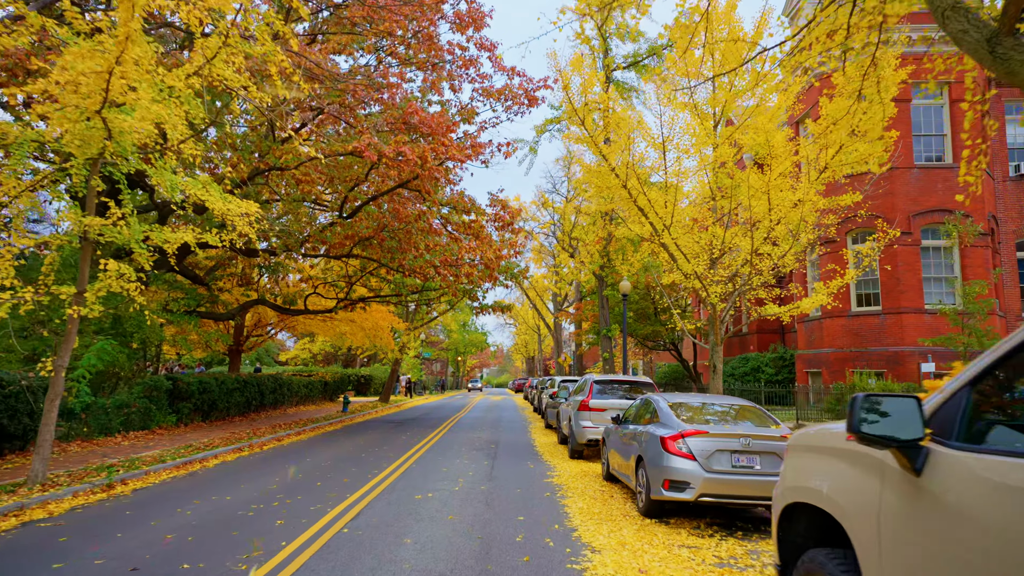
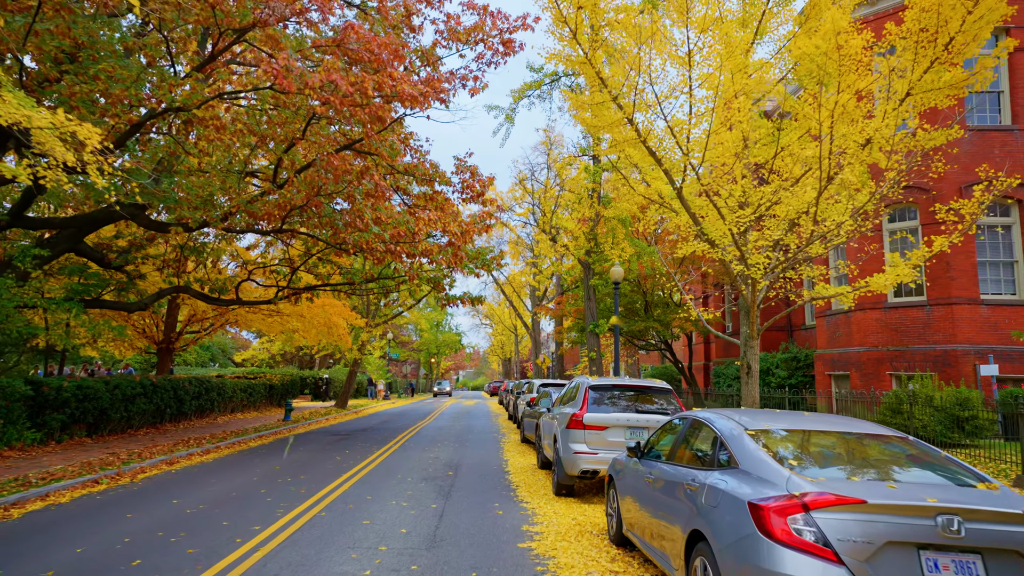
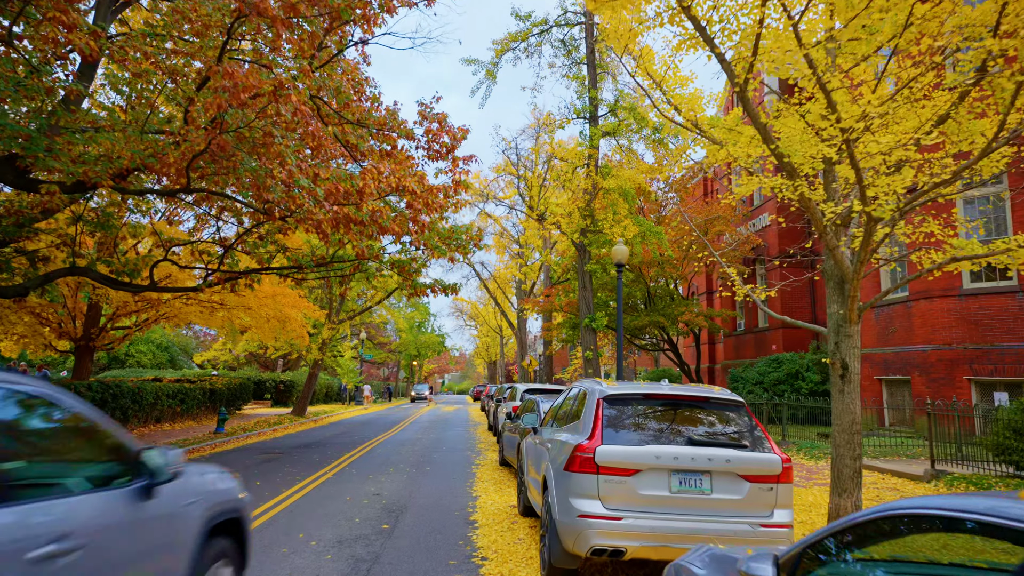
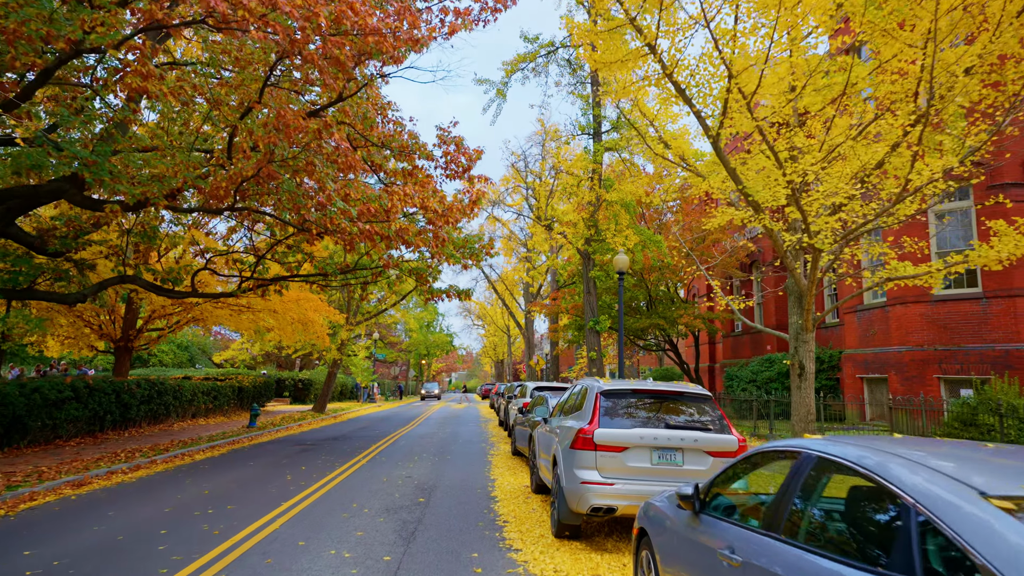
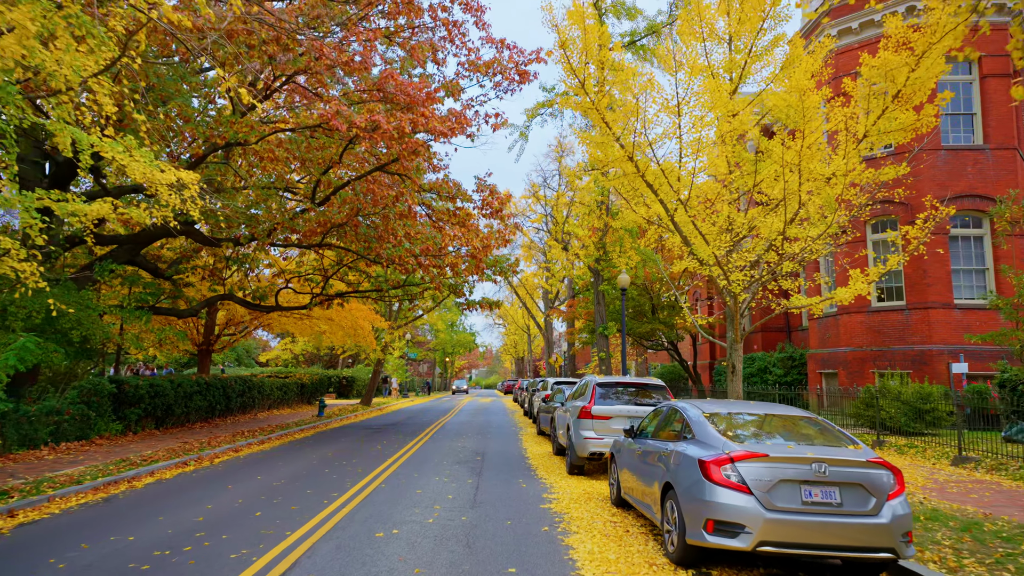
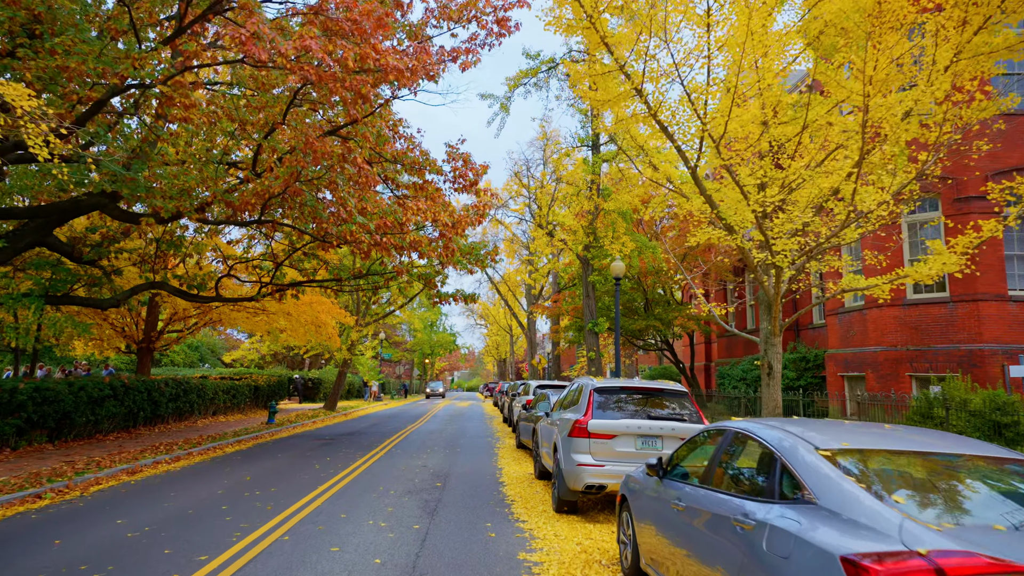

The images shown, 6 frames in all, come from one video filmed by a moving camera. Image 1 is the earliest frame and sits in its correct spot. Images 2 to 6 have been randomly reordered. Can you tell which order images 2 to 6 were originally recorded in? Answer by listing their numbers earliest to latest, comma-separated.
5, 2, 6, 4, 3
